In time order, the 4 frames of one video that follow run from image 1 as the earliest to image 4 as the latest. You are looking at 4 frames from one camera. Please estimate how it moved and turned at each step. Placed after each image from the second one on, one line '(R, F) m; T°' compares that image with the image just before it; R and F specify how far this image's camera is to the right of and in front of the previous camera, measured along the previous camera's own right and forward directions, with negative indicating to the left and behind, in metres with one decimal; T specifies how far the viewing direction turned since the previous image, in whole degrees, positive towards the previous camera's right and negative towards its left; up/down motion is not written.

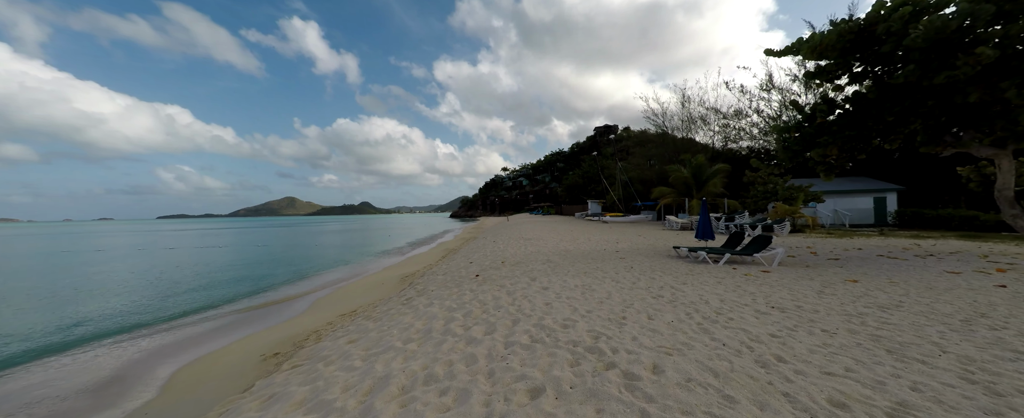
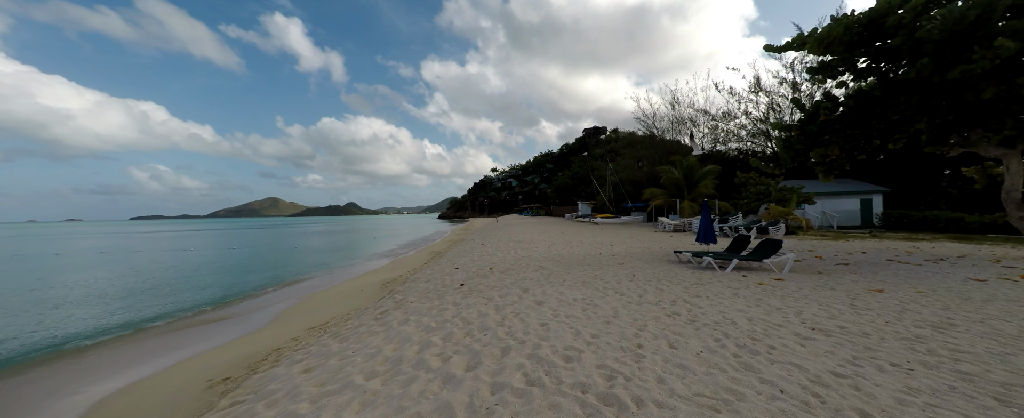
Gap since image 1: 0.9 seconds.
(0.0, +0.6) m; +2°
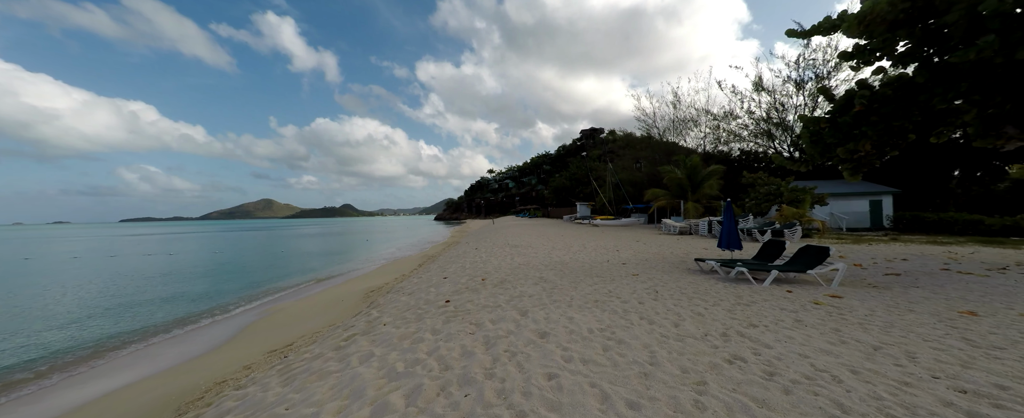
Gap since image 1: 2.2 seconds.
(0.0, +0.9) m; +1°
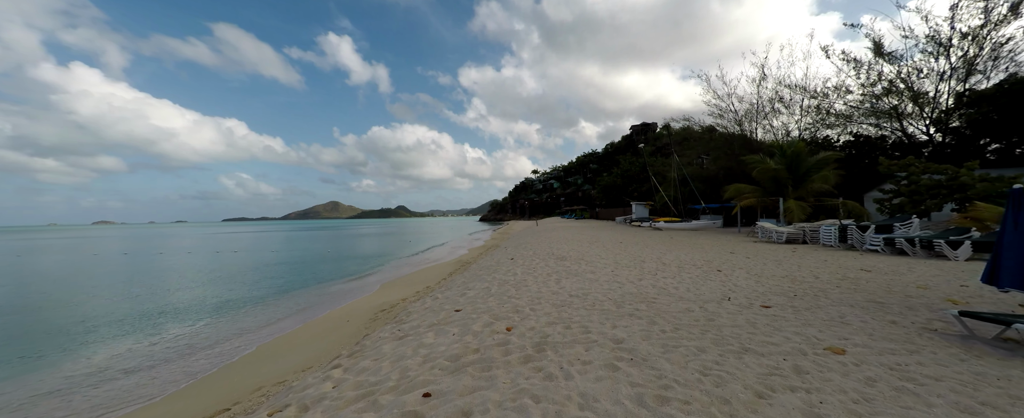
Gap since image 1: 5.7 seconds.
(0.0, +2.6) m; -8°
